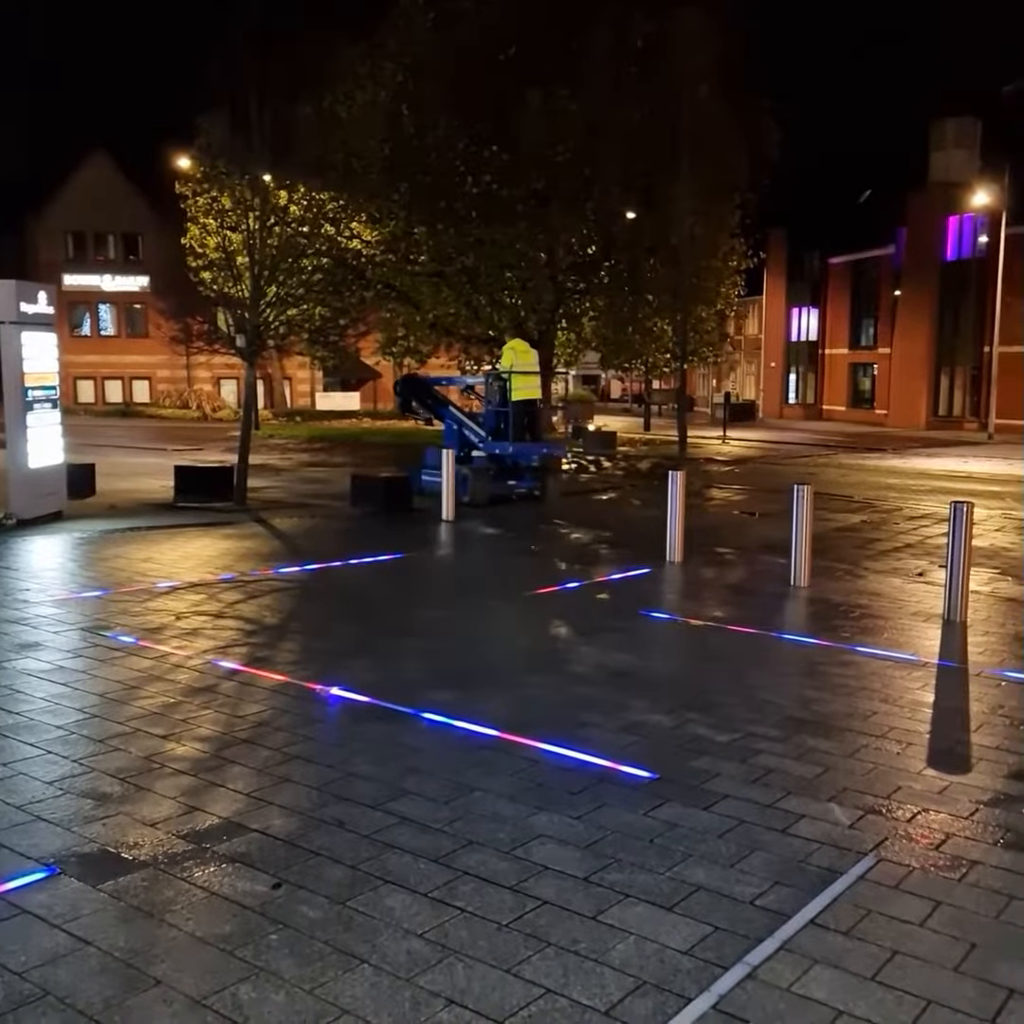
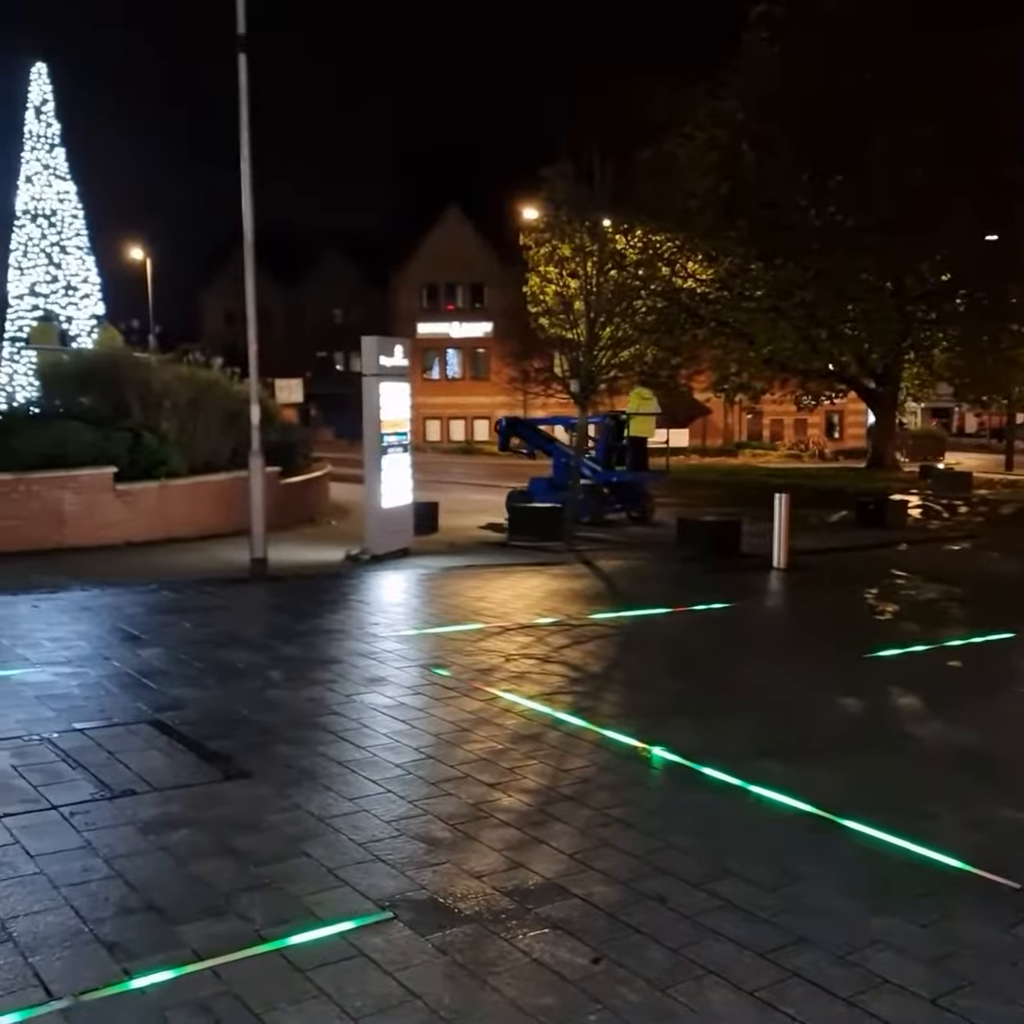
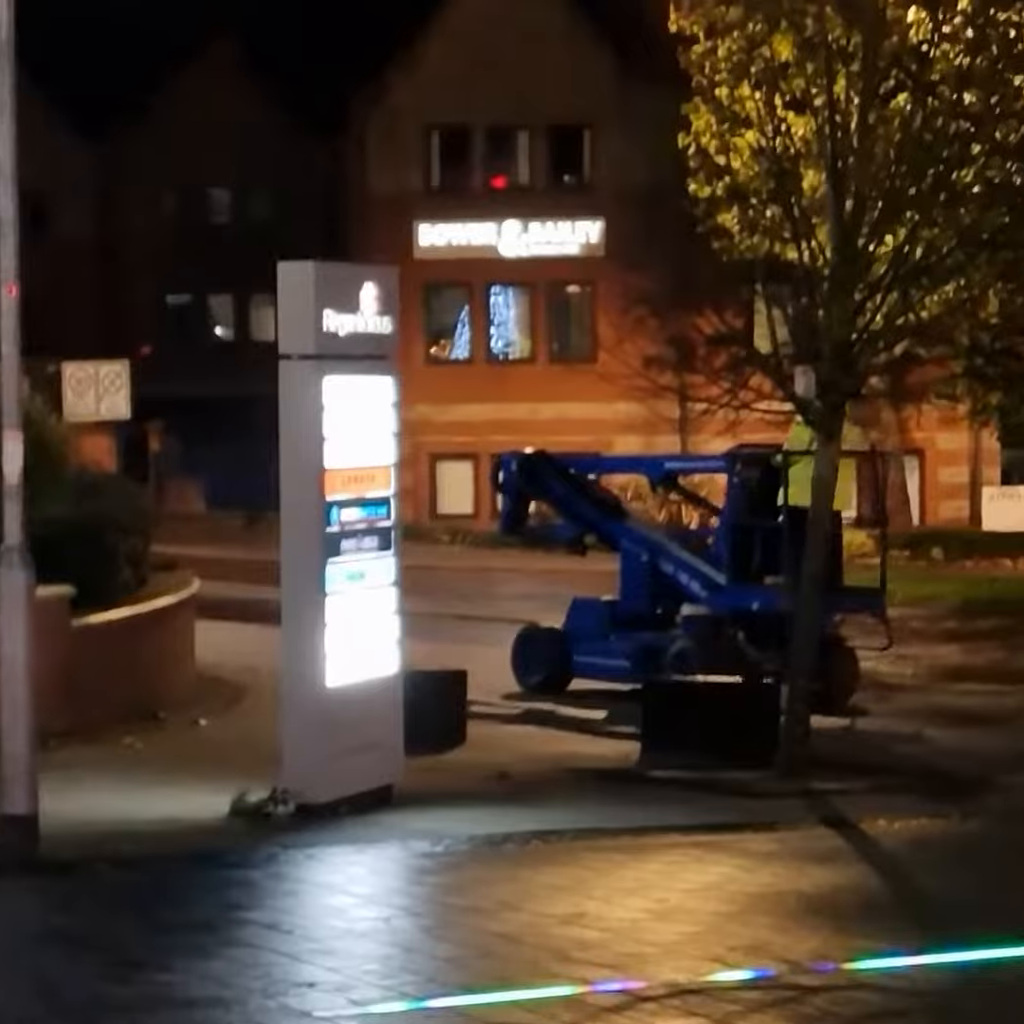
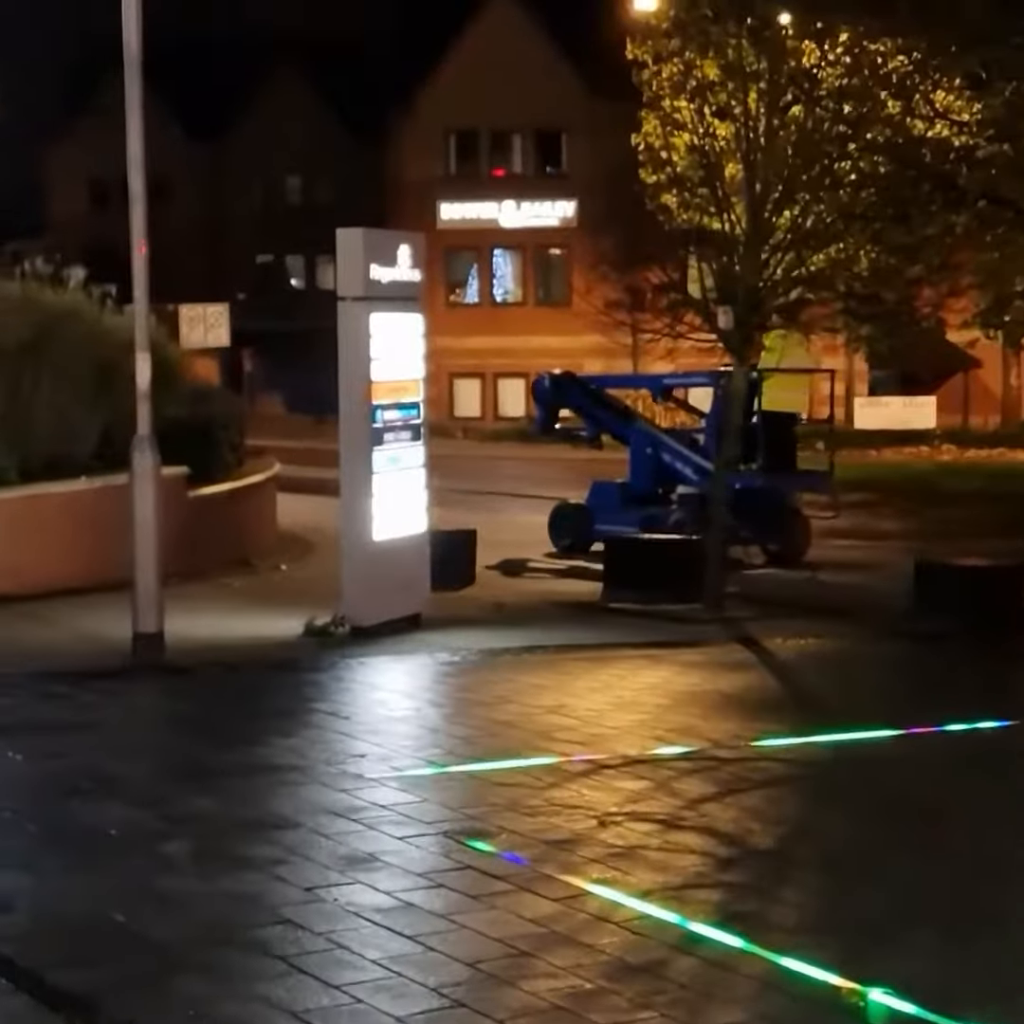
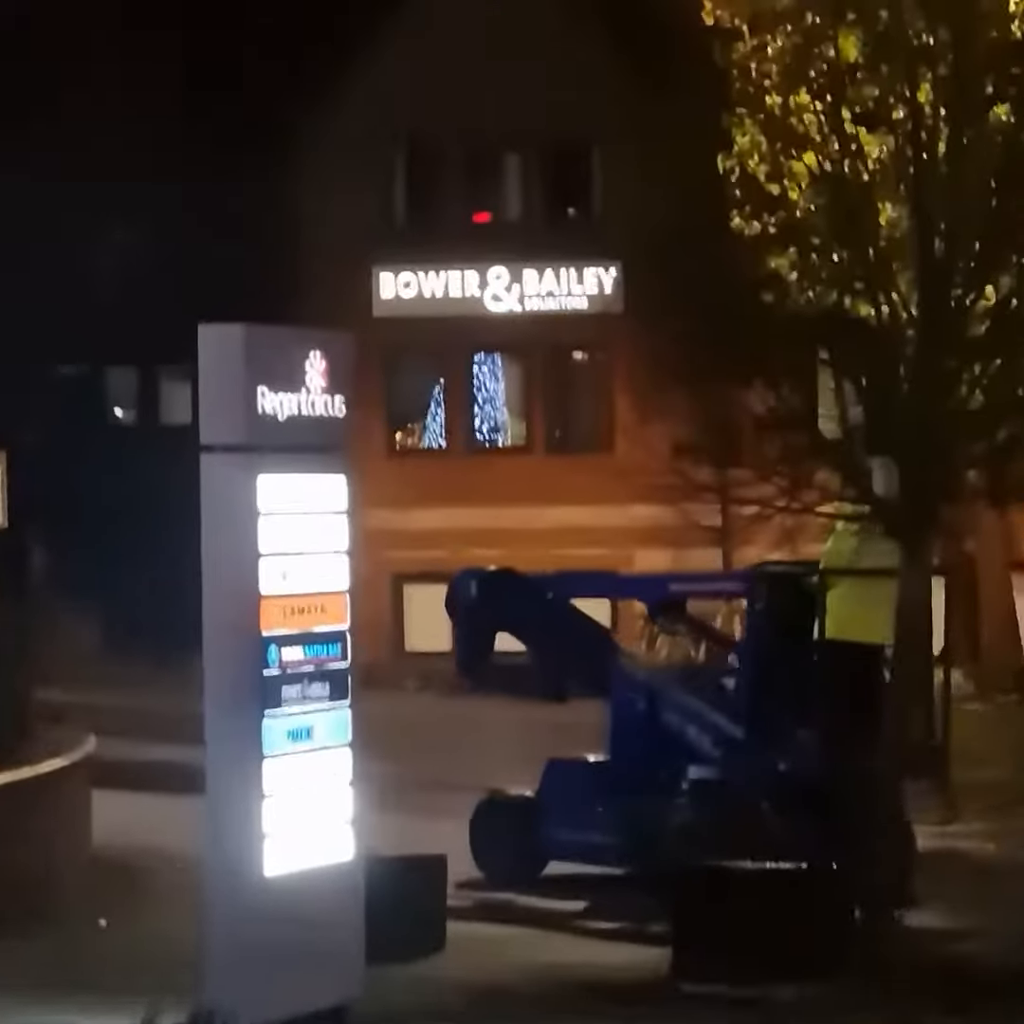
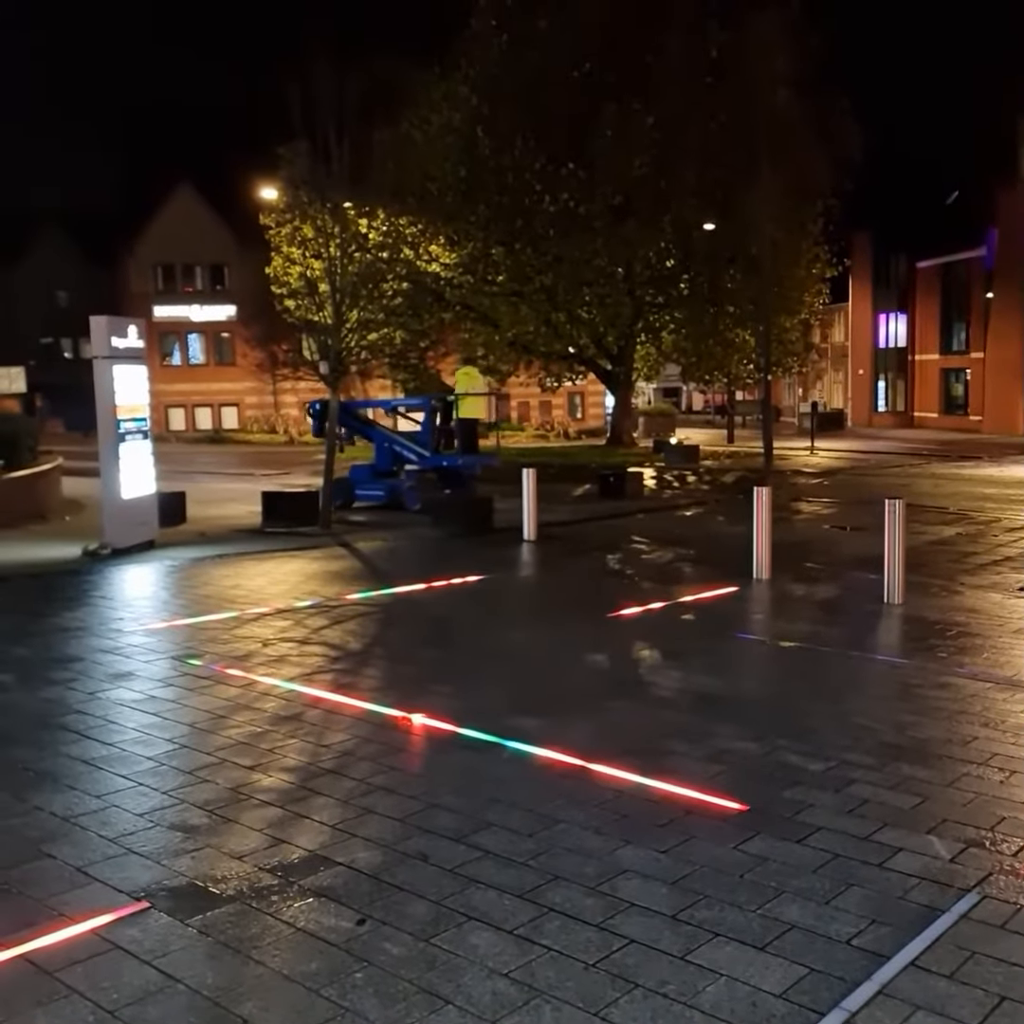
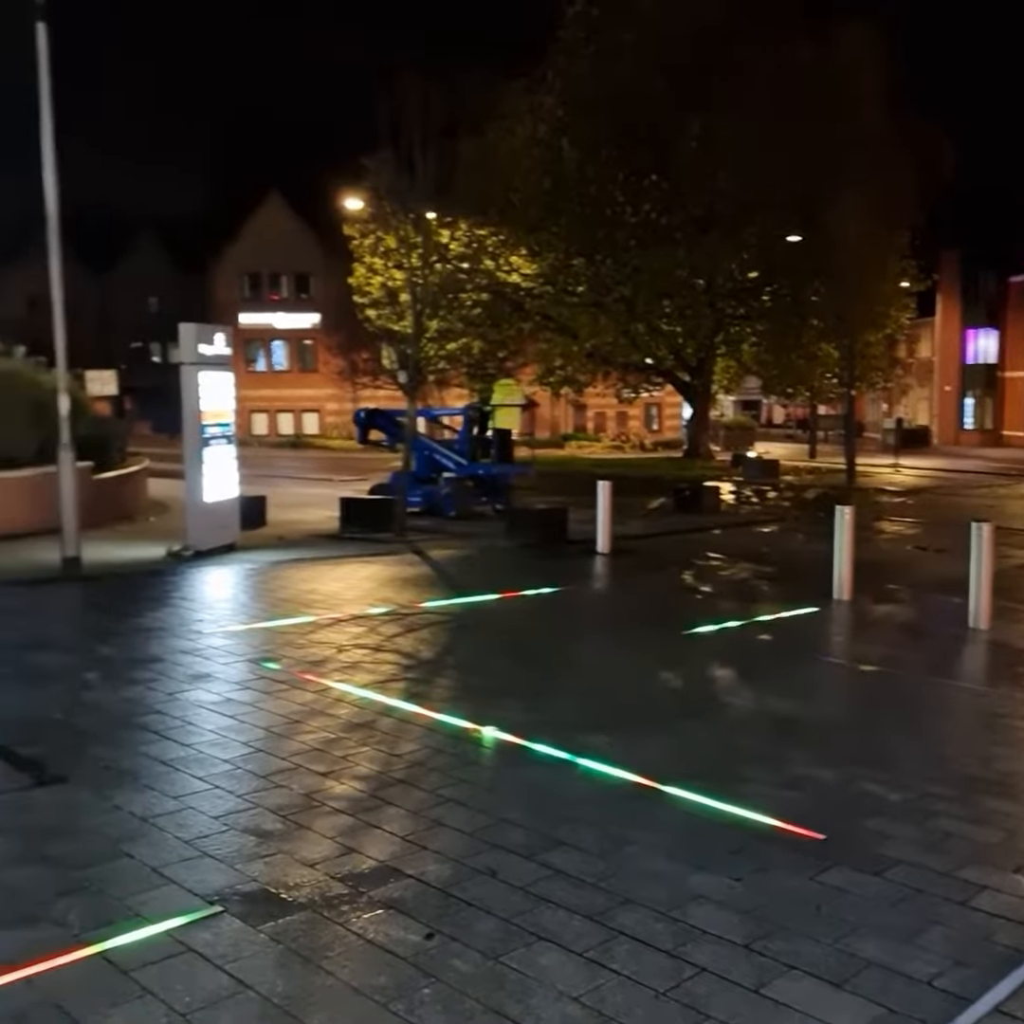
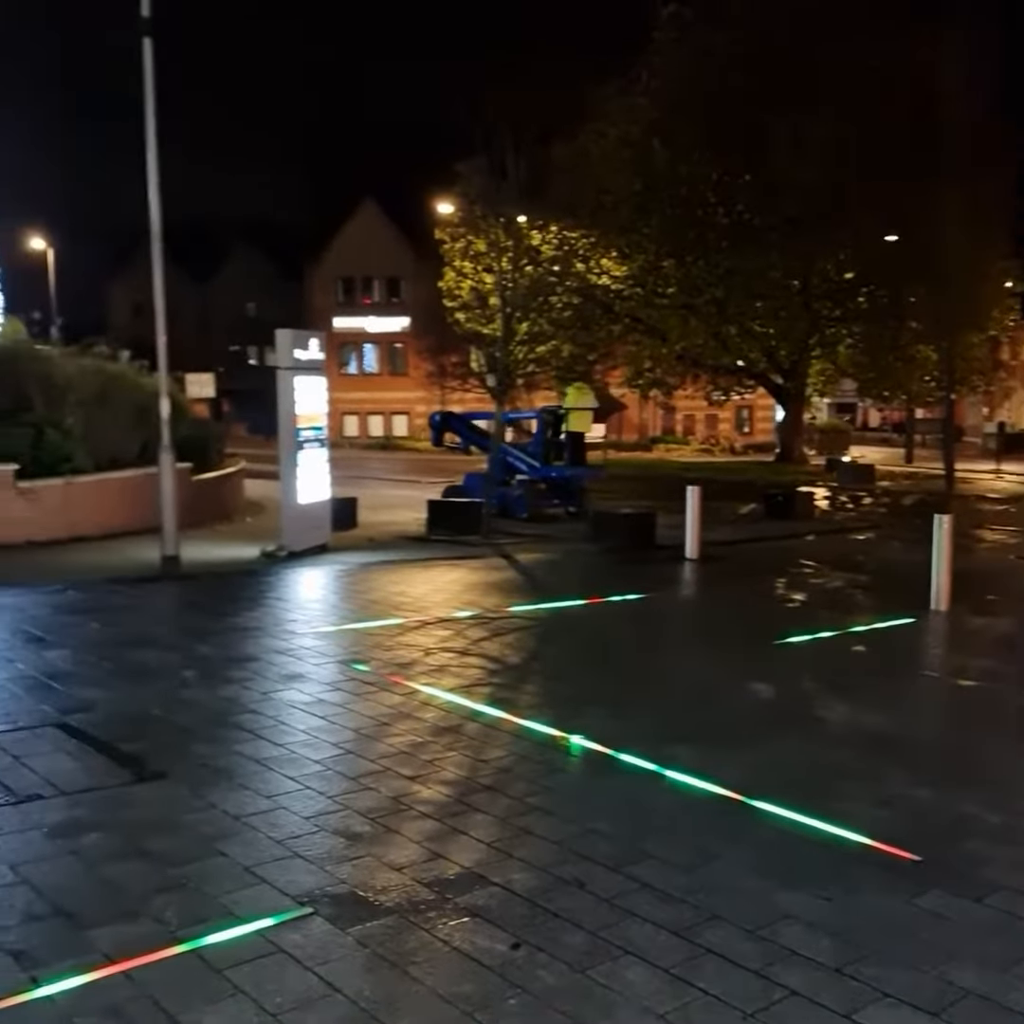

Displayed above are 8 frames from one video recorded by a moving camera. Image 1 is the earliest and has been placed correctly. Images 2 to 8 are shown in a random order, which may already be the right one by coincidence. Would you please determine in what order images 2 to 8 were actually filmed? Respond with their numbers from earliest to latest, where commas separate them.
6, 7, 8, 2, 4, 3, 5
